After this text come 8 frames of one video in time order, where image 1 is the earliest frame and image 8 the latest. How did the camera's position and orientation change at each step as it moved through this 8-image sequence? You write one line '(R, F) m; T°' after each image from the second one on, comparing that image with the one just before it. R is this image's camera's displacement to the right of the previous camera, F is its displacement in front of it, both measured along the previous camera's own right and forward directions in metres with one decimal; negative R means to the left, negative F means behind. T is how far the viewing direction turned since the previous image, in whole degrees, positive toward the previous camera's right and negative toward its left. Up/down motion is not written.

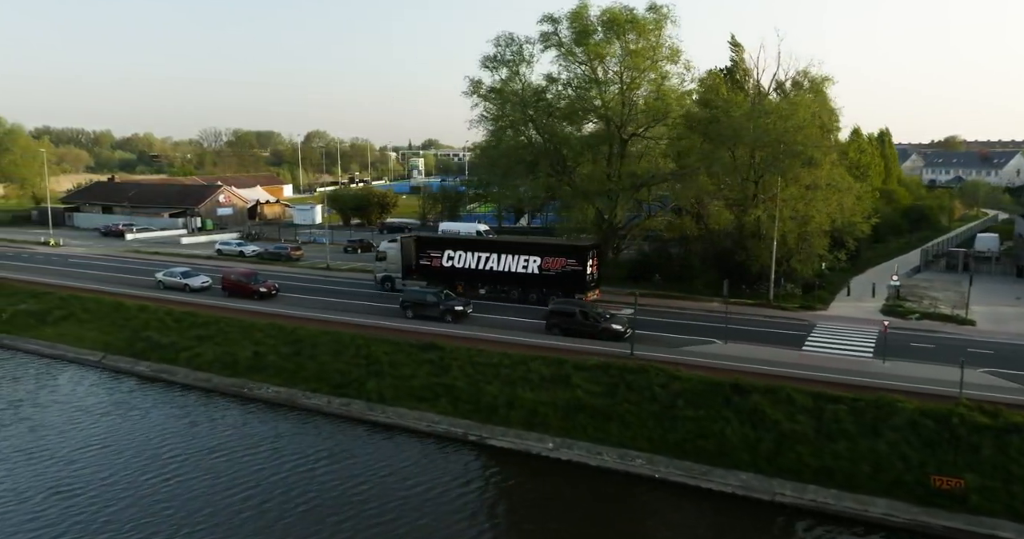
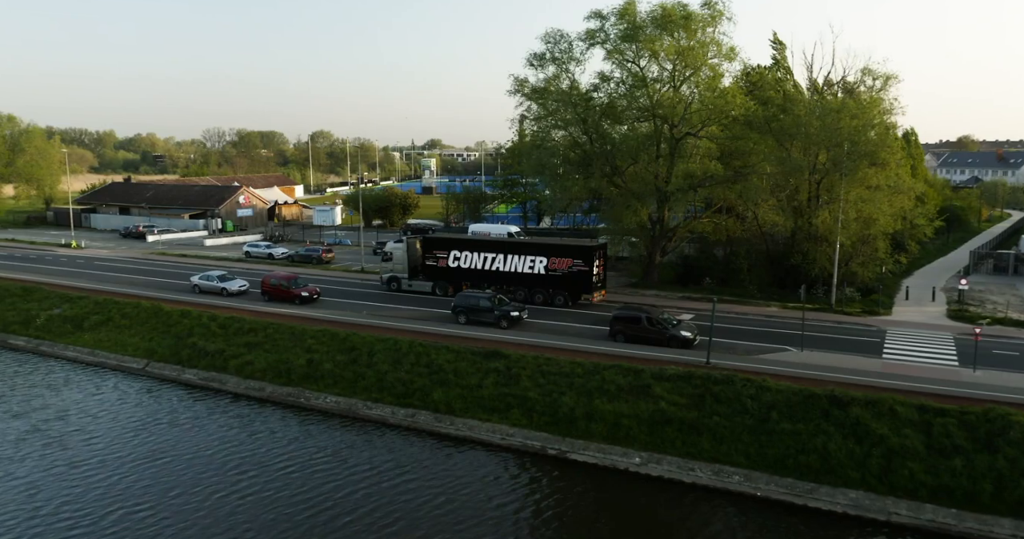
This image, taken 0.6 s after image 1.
(-2.9, +1.1) m; 0°
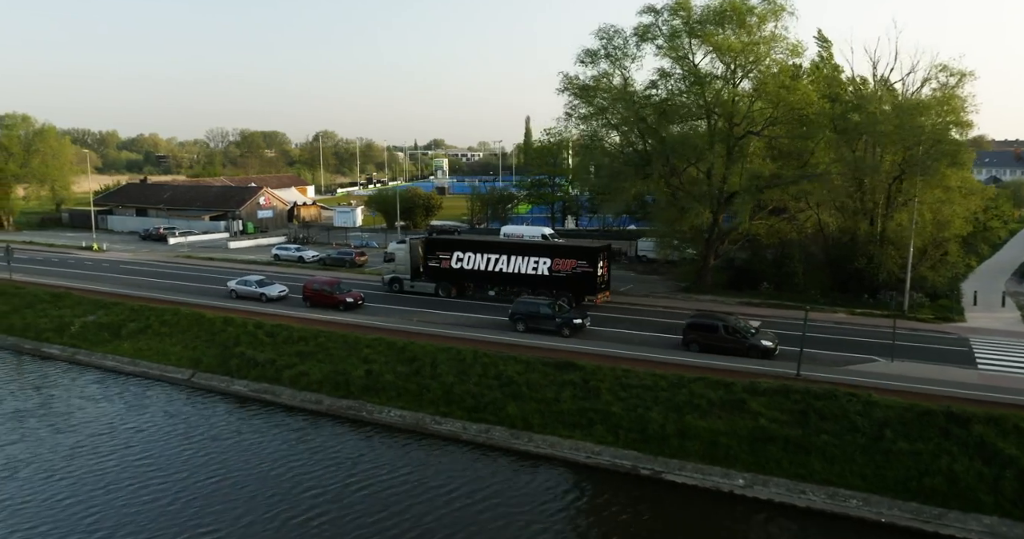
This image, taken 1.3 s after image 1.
(-3.0, +1.5) m; 0°
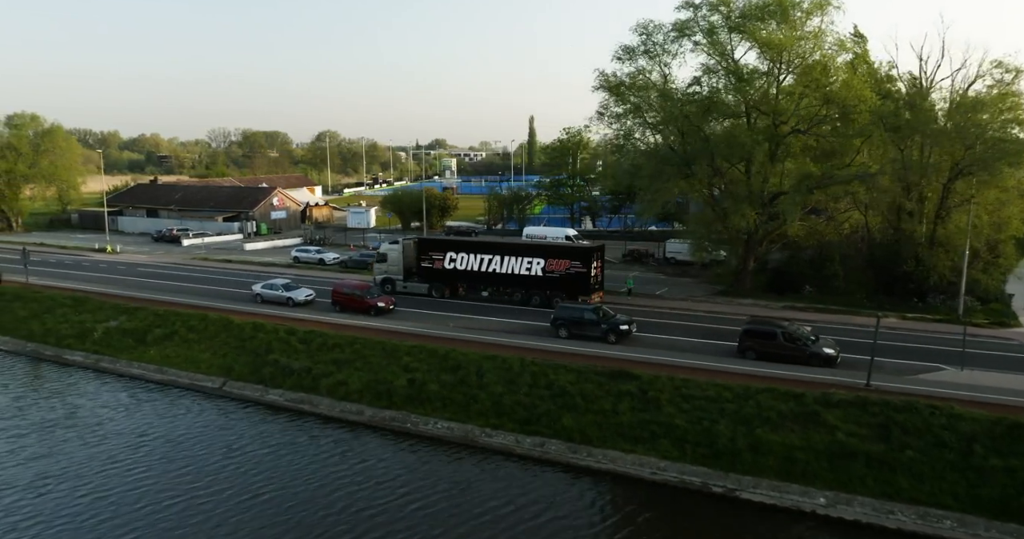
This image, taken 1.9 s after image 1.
(-2.0, +1.2) m; 0°
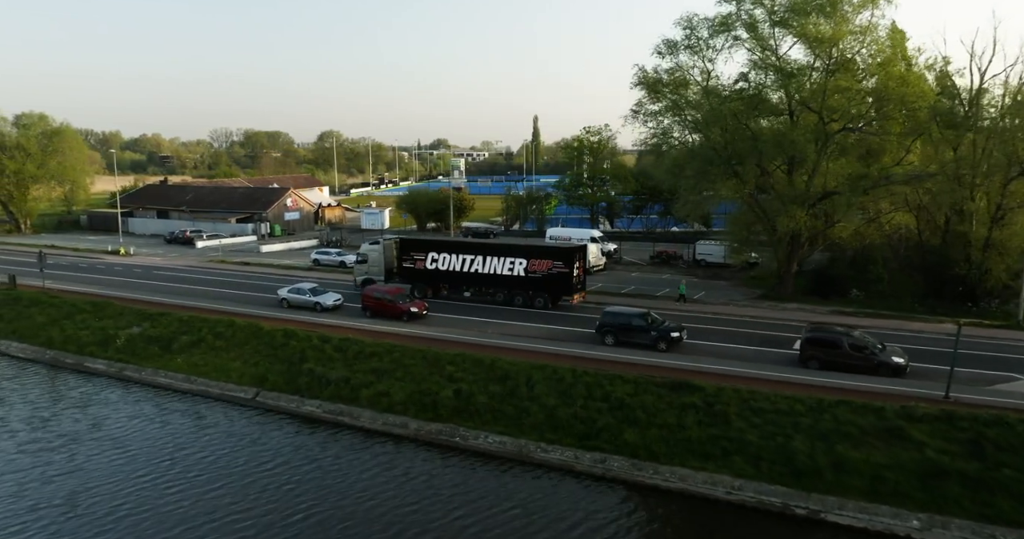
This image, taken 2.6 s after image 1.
(-2.0, +1.3) m; 0°
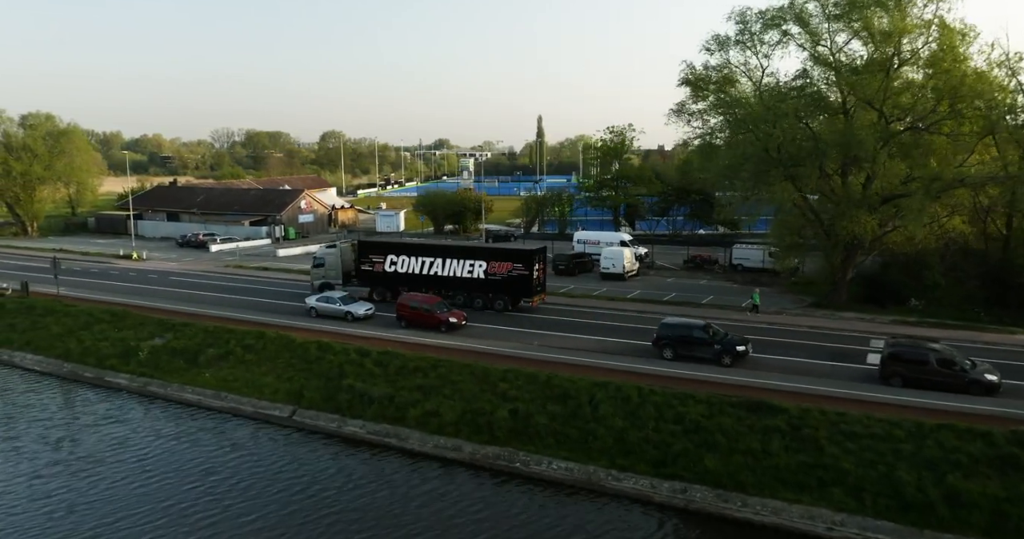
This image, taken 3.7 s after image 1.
(-2.2, +1.9) m; 0°
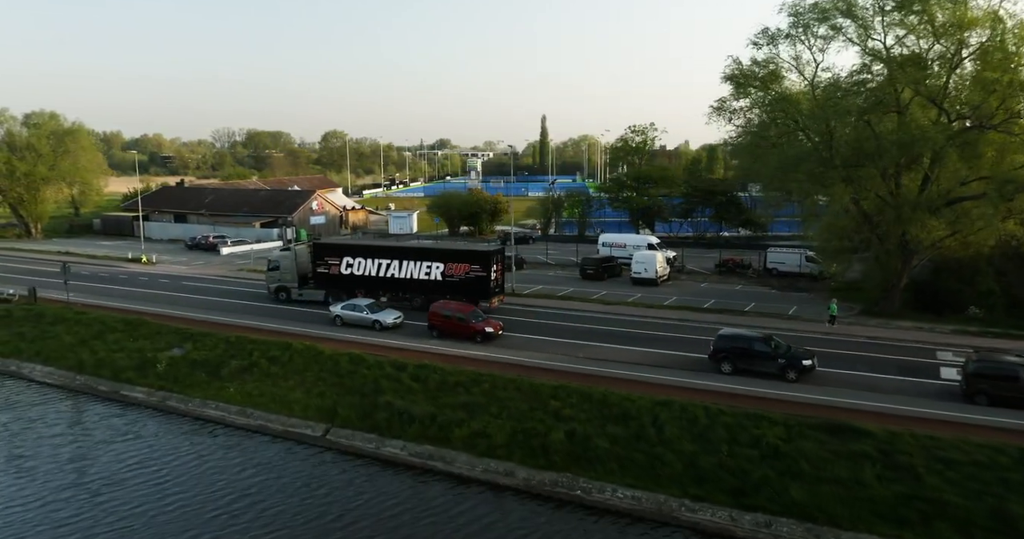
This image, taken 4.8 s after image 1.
(-1.9, +1.9) m; 0°
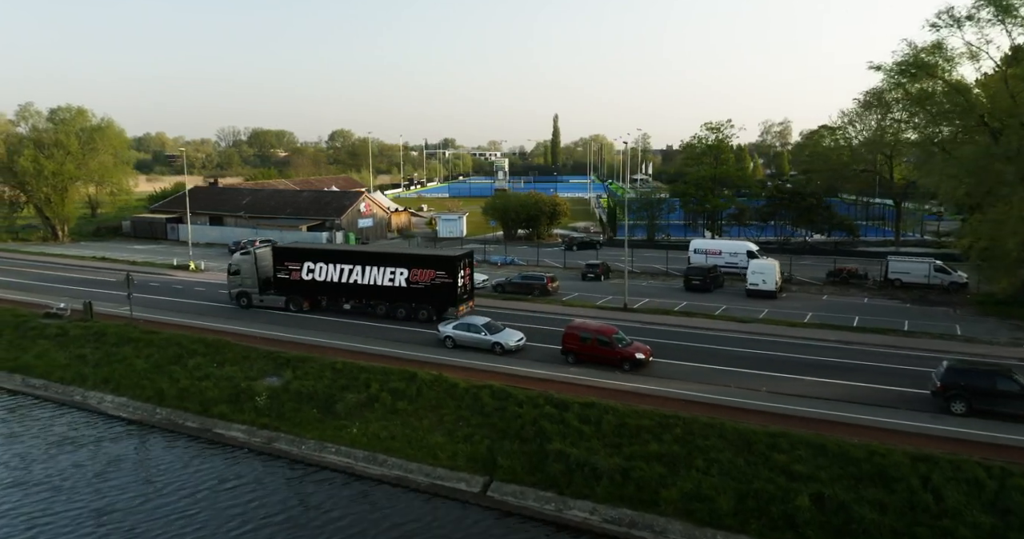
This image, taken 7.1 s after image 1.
(-6.3, +4.5) m; 0°
